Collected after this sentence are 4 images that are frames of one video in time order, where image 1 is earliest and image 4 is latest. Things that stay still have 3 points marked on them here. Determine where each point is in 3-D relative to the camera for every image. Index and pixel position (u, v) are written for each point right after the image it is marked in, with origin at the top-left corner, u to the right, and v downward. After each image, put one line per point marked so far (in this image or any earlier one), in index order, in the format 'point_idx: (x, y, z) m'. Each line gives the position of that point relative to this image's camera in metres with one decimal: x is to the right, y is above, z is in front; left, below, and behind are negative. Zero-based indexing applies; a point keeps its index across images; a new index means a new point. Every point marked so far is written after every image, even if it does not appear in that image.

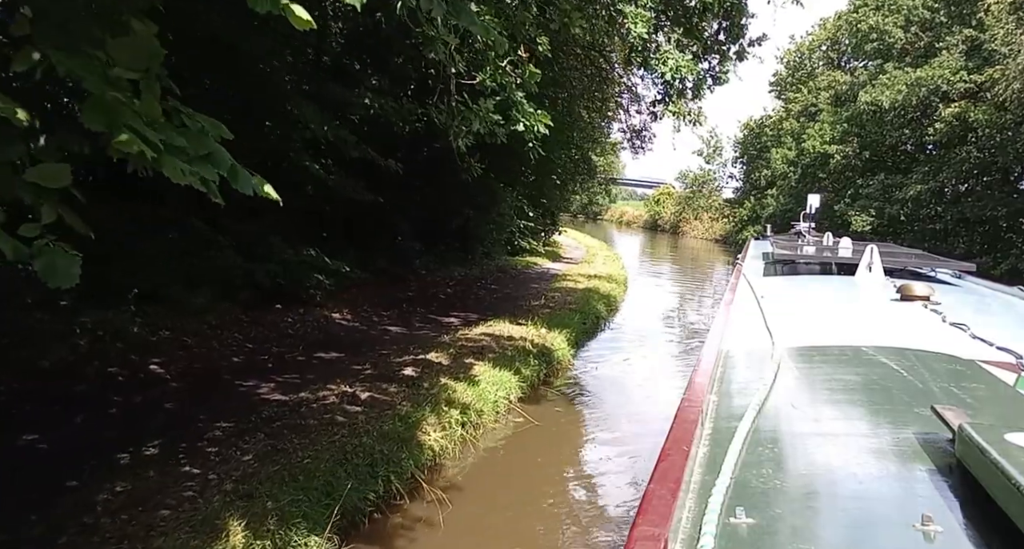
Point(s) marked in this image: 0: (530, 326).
0: (+0.2, -0.7, +9.6) m
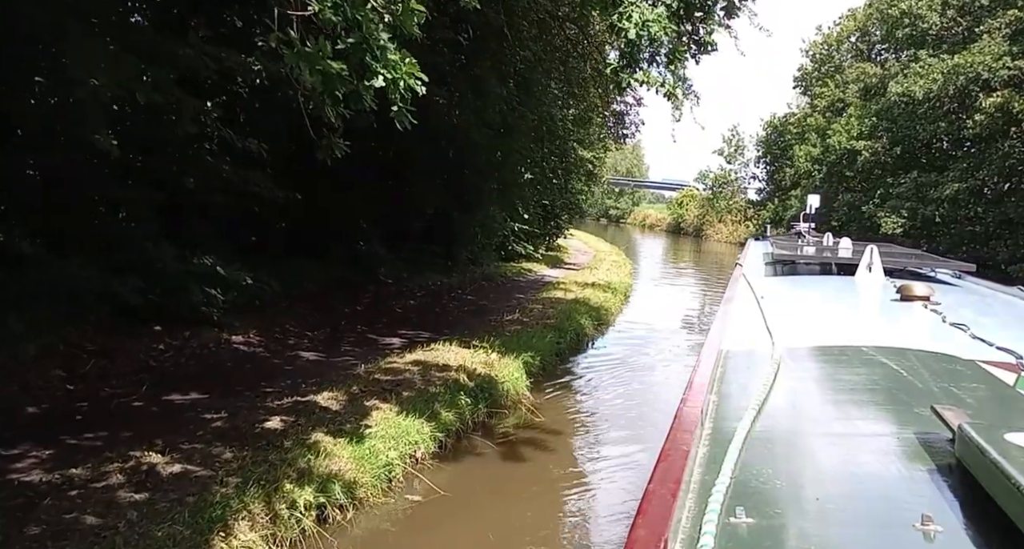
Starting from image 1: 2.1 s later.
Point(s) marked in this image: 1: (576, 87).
0: (-0.3, -0.8, +7.9) m
1: (+1.0, +2.7, +11.0) m
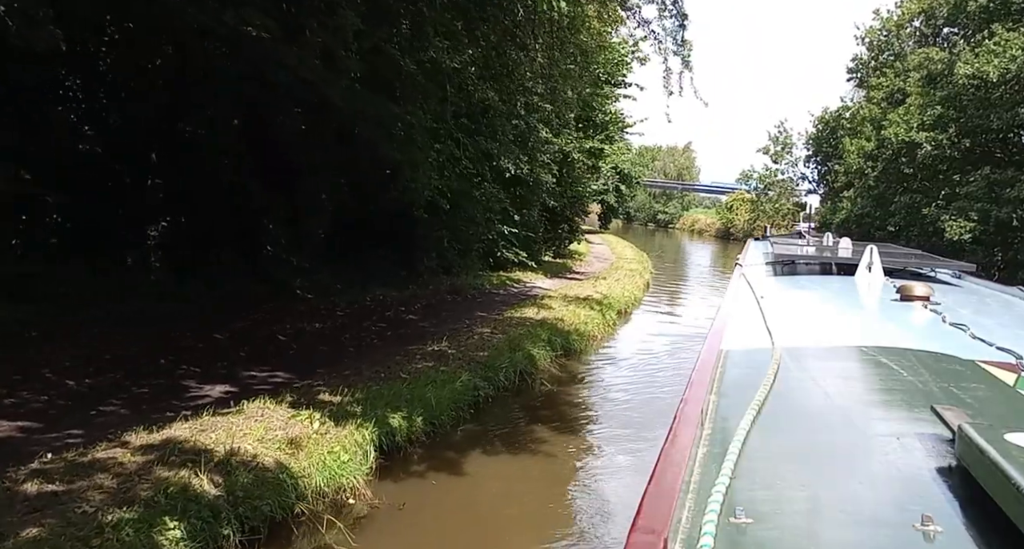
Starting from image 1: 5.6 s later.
0: (-1.4, -1.0, +5.1) m
1: (+0.2, +2.5, +8.1) m
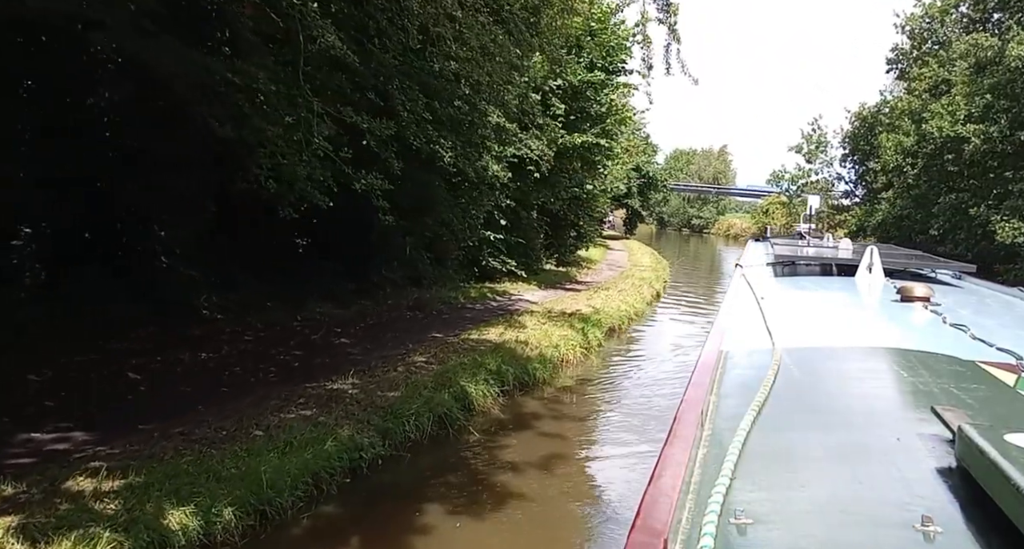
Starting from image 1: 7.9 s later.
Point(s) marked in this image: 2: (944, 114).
0: (-2.3, -1.1, +3.2) m
1: (-0.6, +2.4, +6.2) m
2: (+9.7, +3.7, +16.7) m
